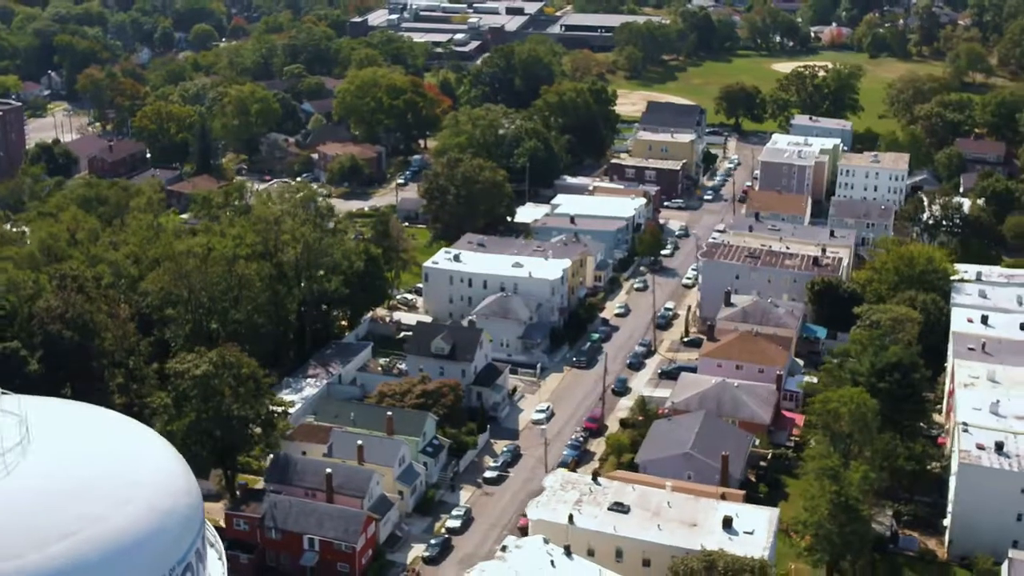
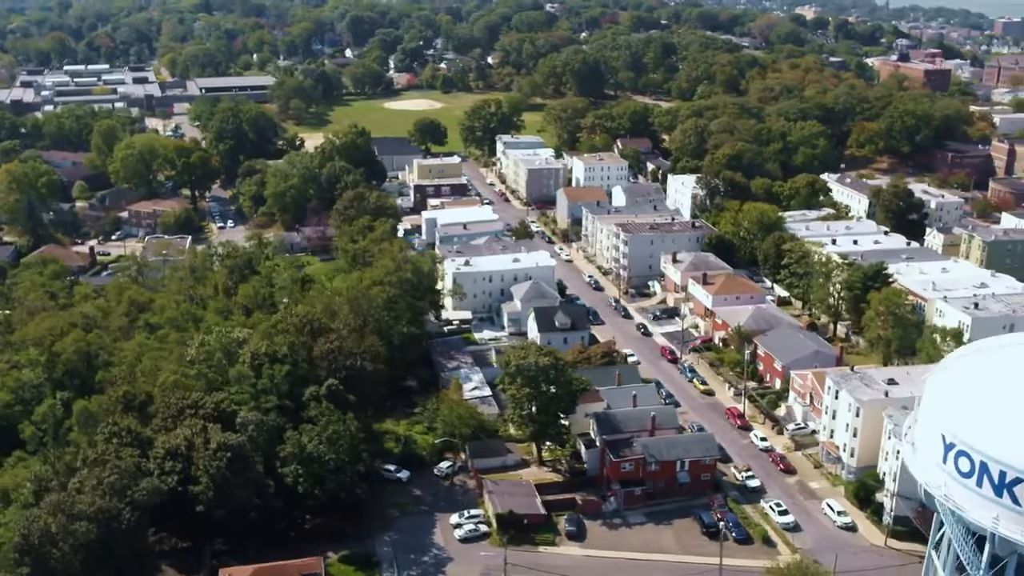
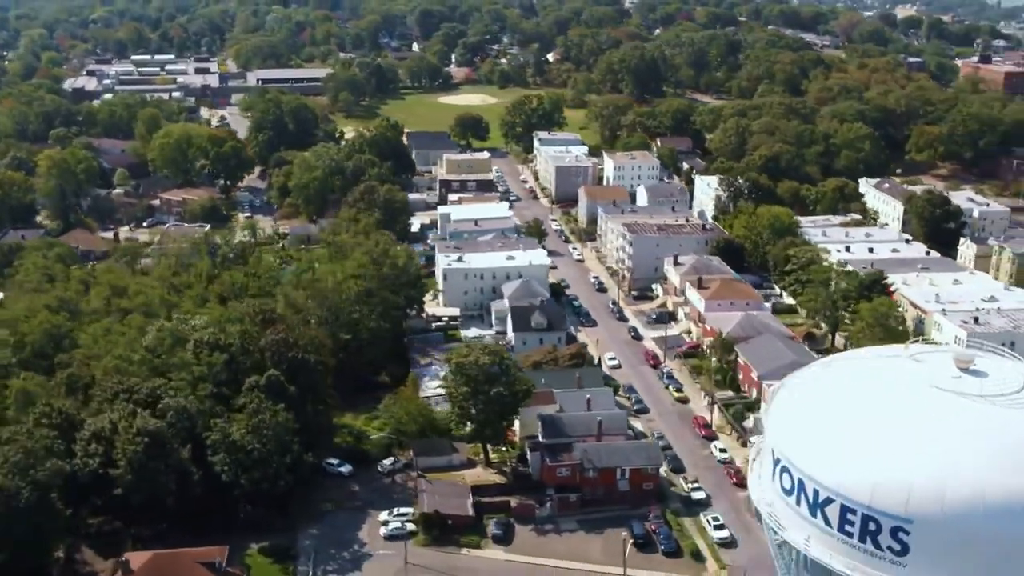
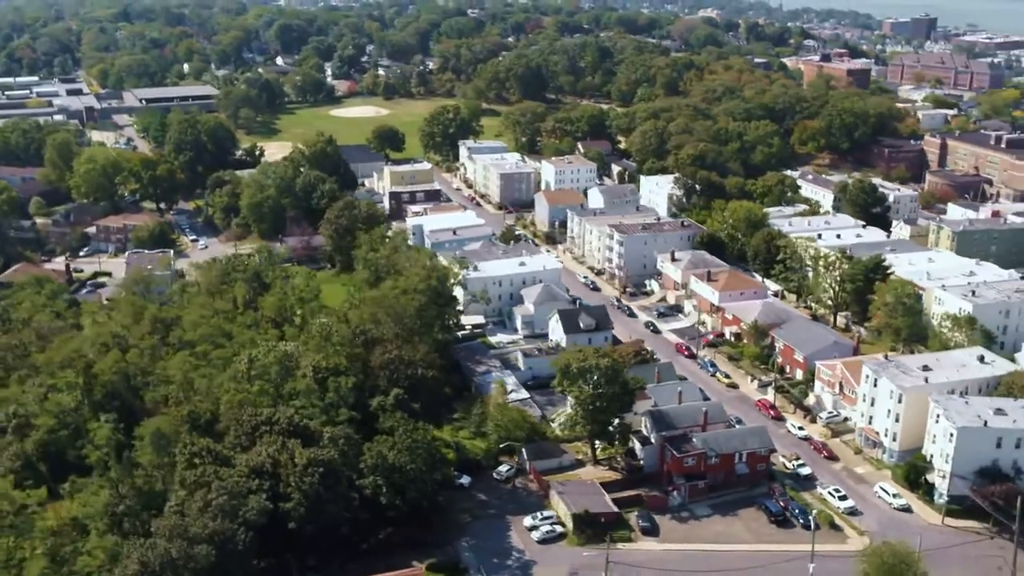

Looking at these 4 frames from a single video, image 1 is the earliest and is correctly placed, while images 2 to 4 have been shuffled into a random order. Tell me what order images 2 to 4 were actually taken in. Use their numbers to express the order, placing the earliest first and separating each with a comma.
3, 2, 4
